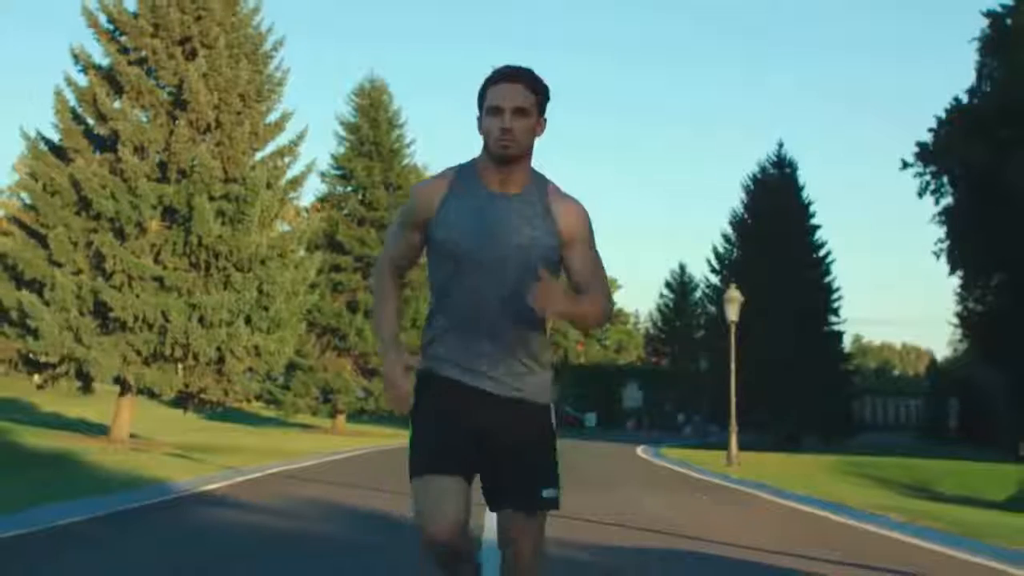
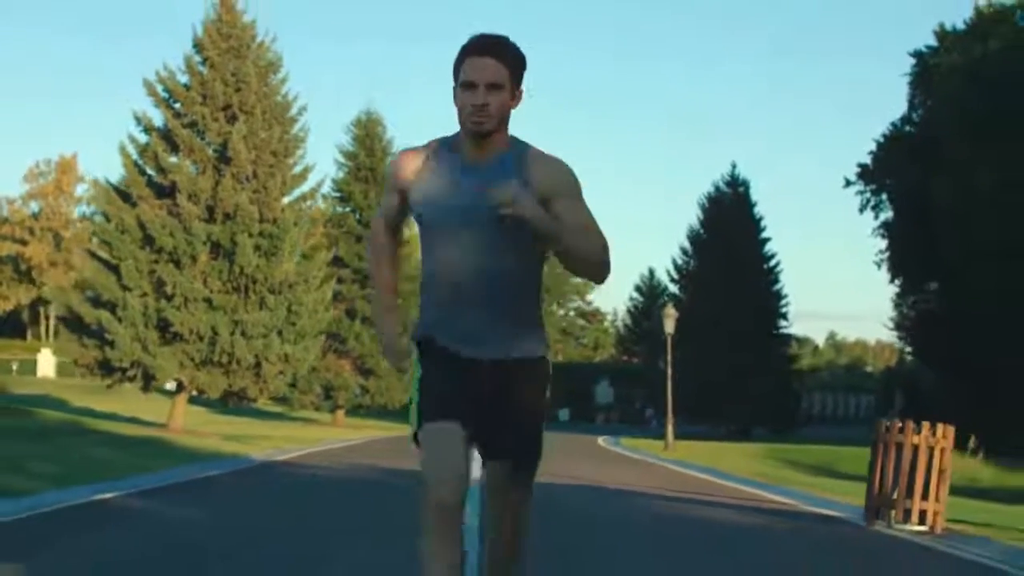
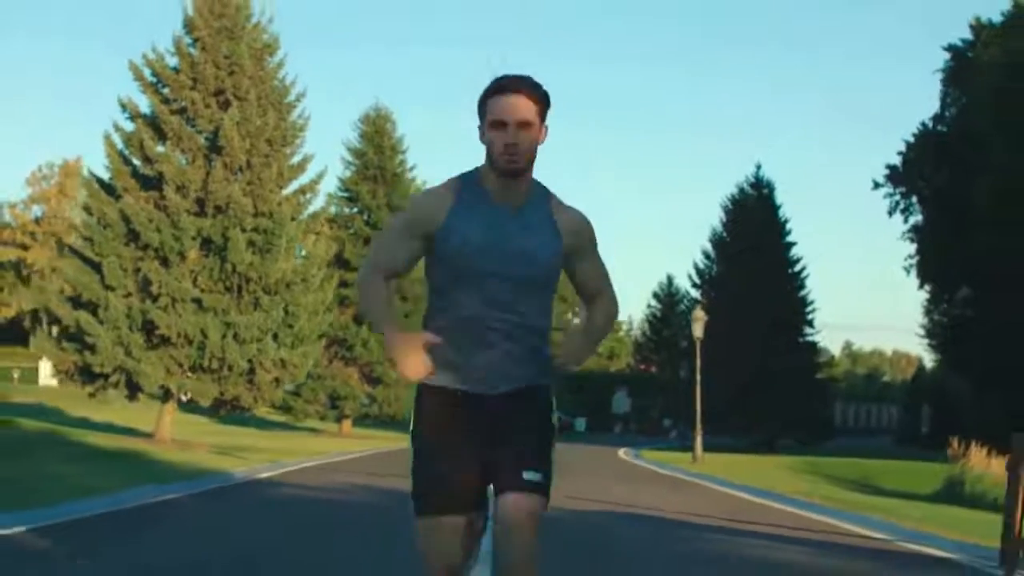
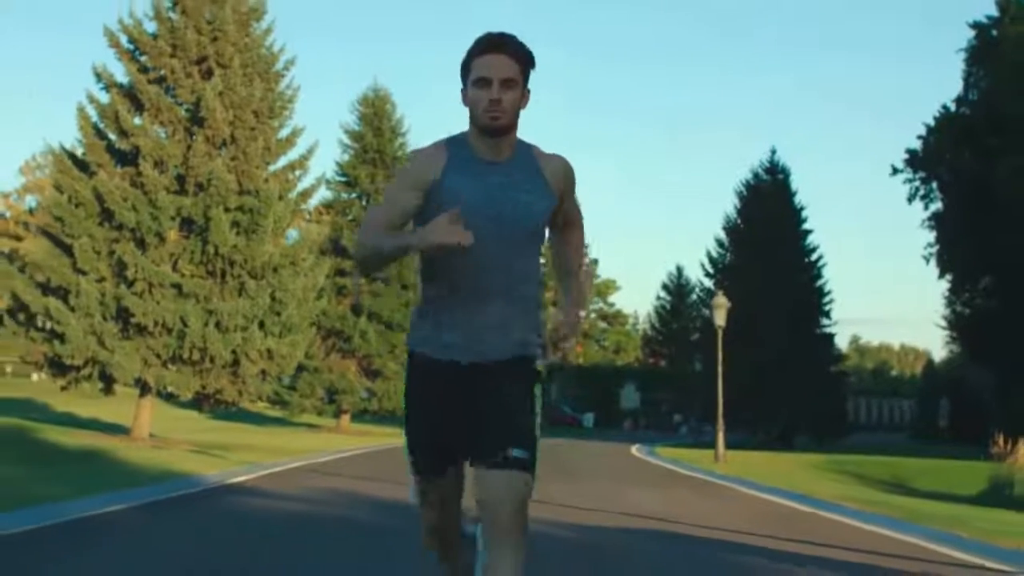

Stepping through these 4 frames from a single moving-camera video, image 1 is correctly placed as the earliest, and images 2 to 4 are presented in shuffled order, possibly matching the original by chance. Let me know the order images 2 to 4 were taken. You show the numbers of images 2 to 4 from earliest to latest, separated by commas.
4, 3, 2
